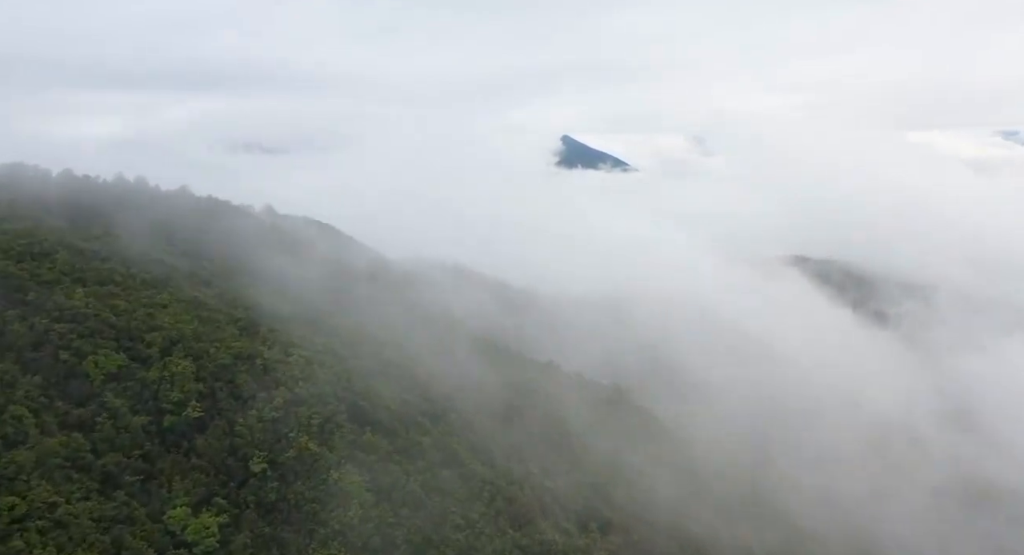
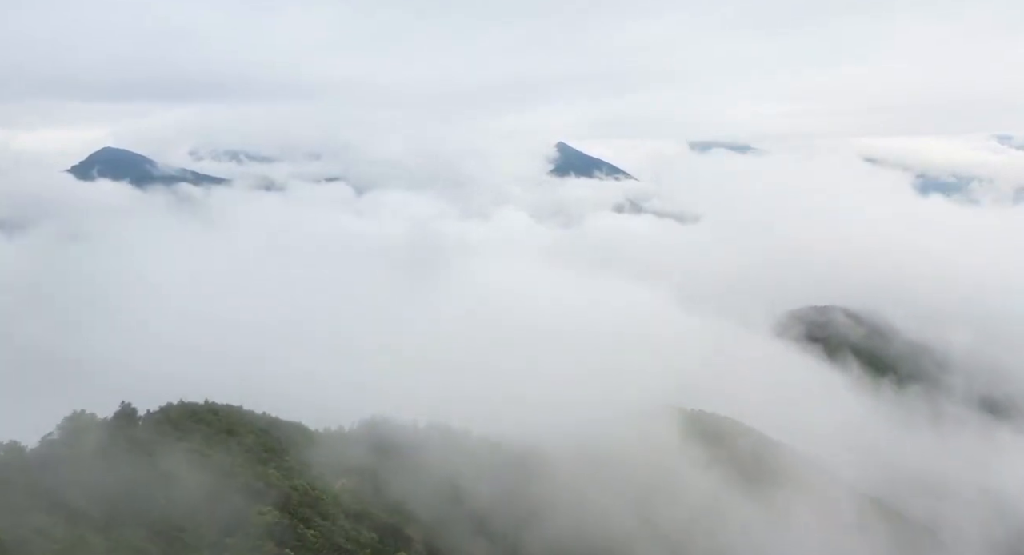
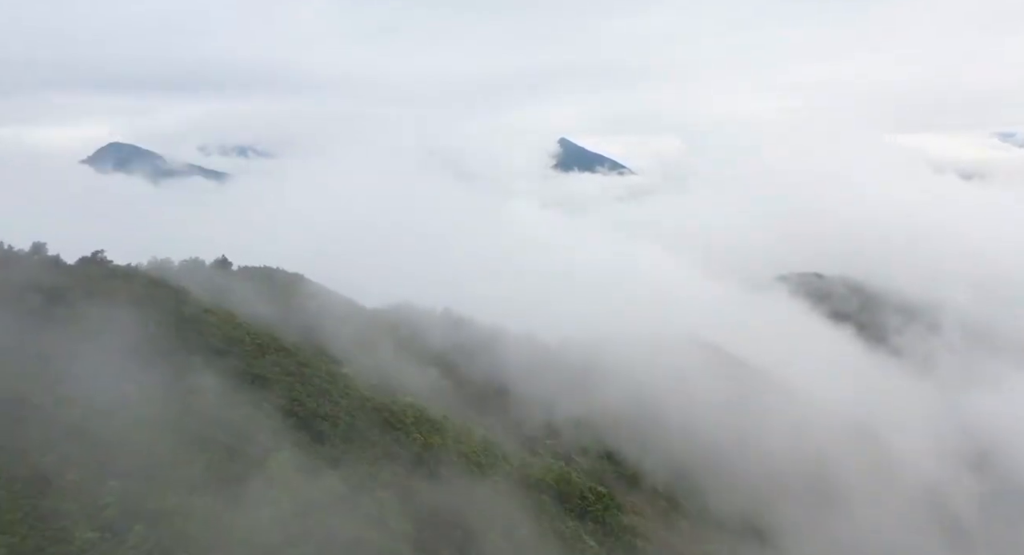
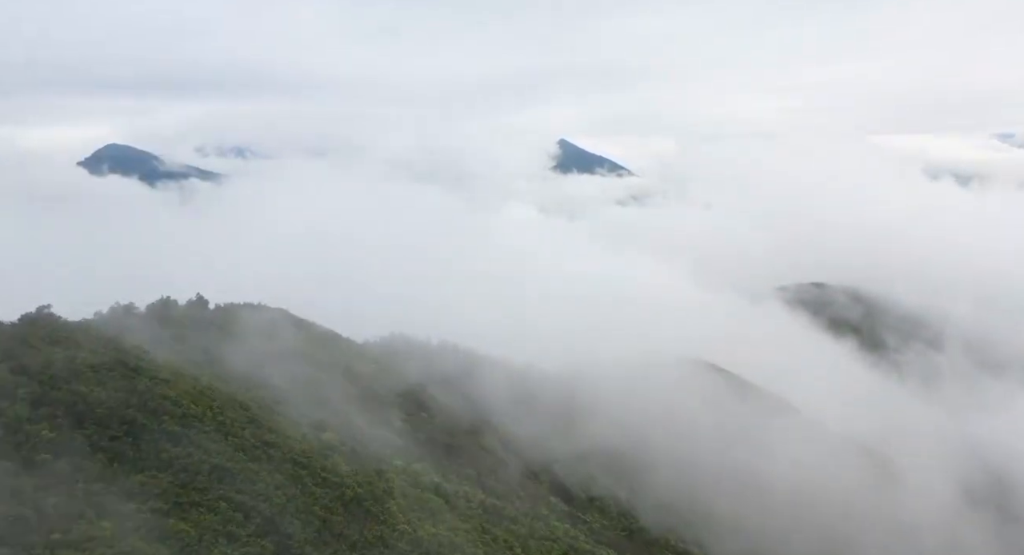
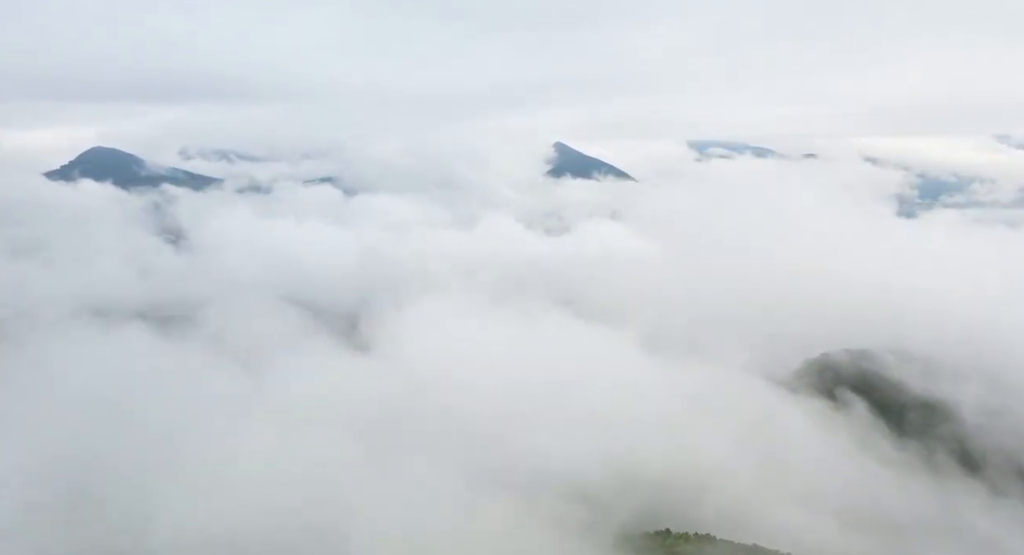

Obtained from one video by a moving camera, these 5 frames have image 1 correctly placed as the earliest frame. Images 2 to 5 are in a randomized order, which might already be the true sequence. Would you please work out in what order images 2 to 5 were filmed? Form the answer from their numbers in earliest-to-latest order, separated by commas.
3, 4, 2, 5
